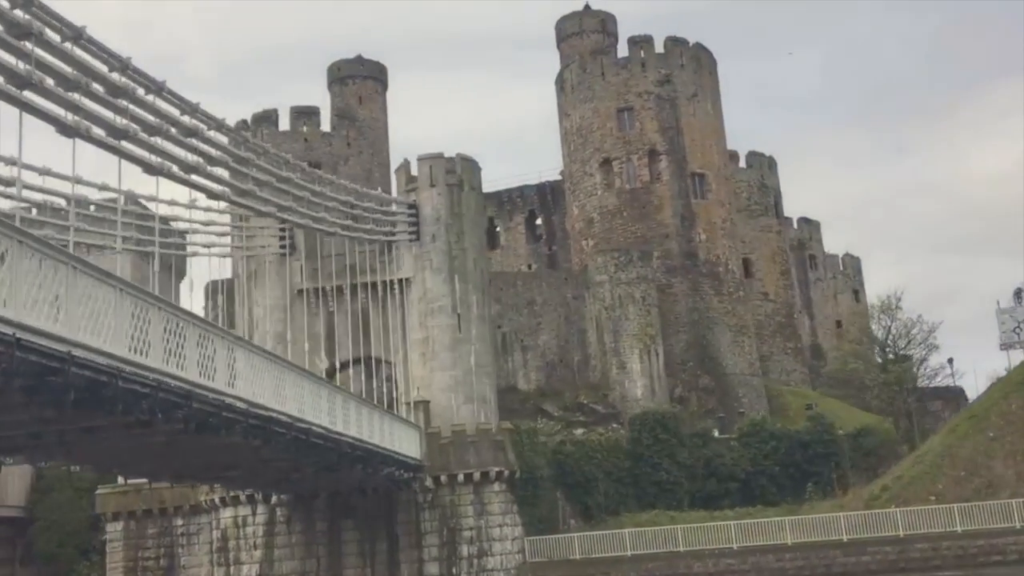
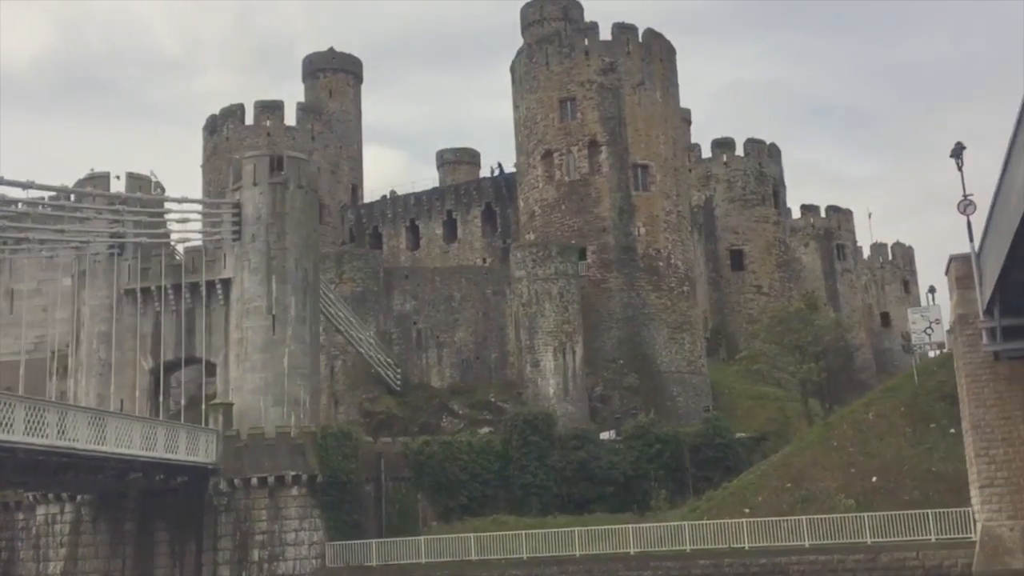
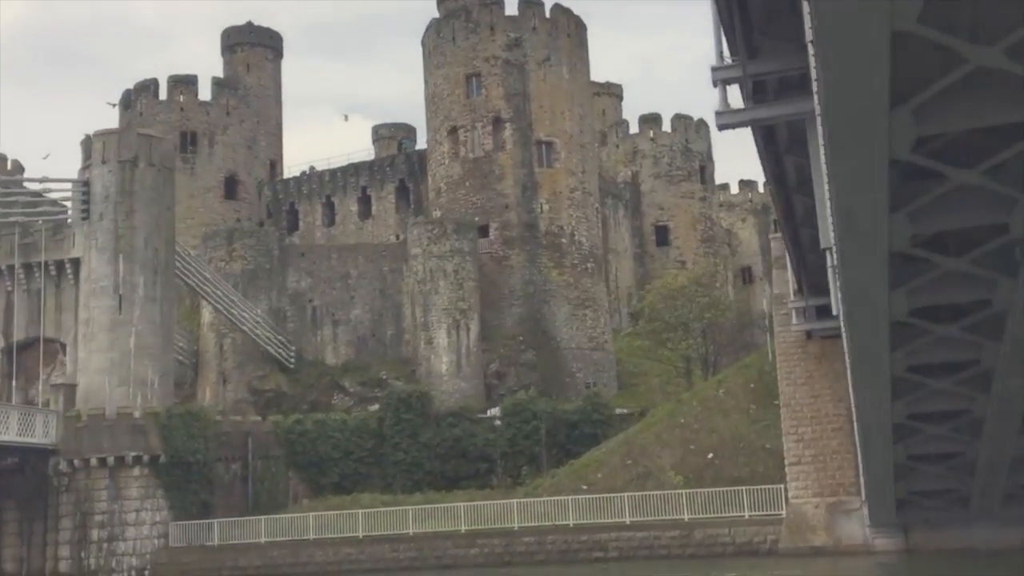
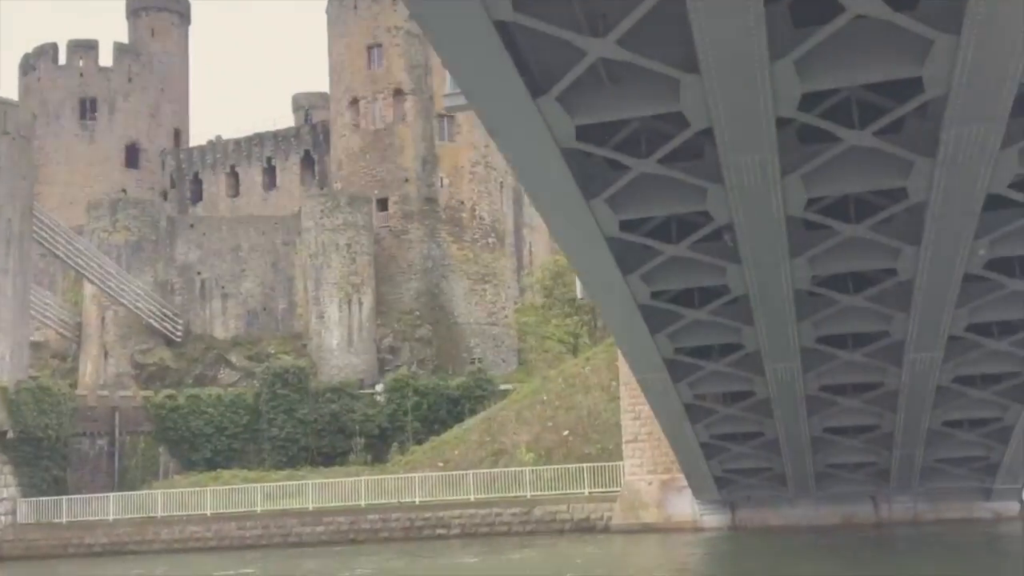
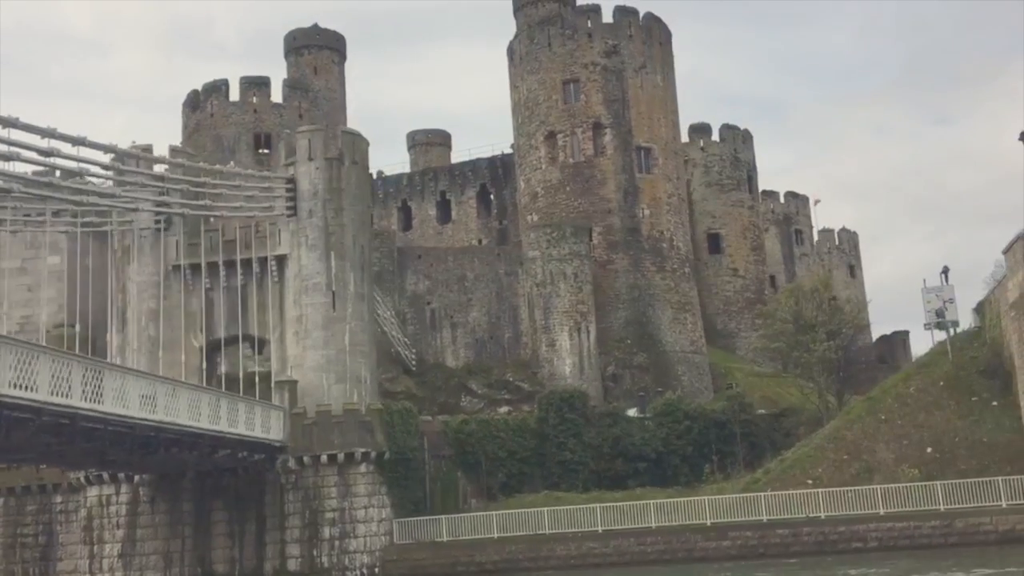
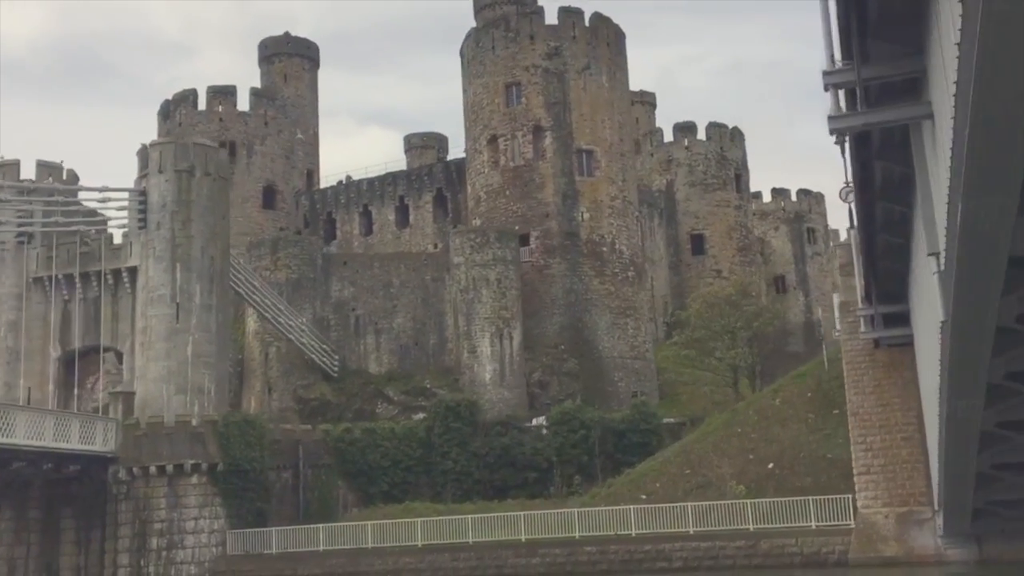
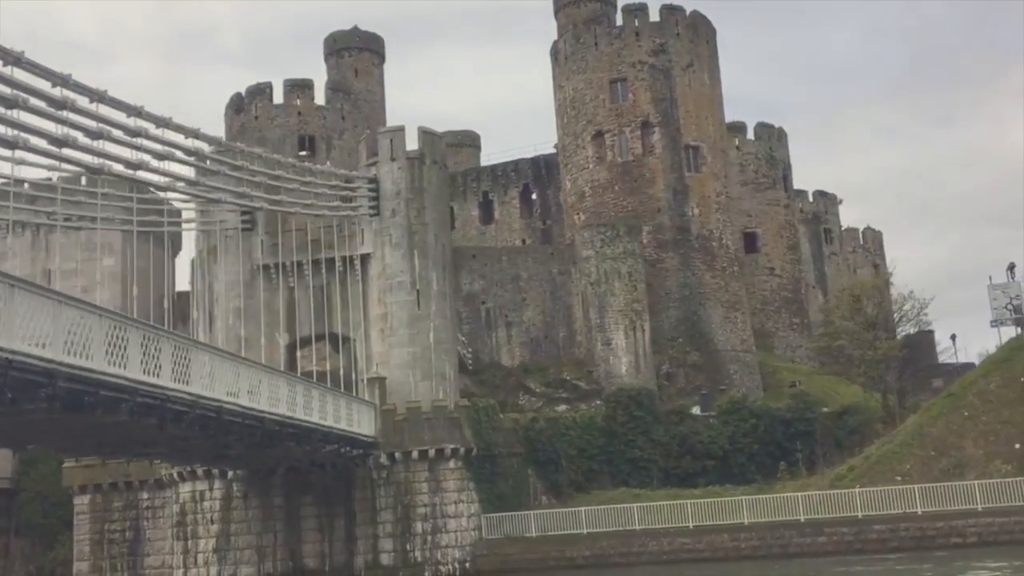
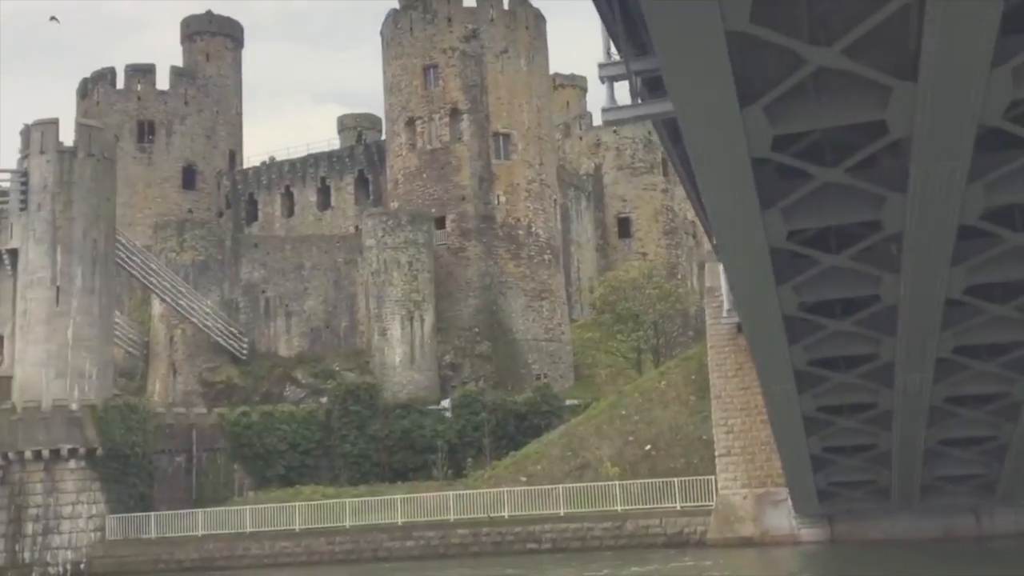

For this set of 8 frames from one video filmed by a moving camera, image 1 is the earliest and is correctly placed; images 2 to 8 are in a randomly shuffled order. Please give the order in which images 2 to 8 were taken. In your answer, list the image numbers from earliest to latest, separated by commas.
7, 5, 2, 6, 3, 8, 4
